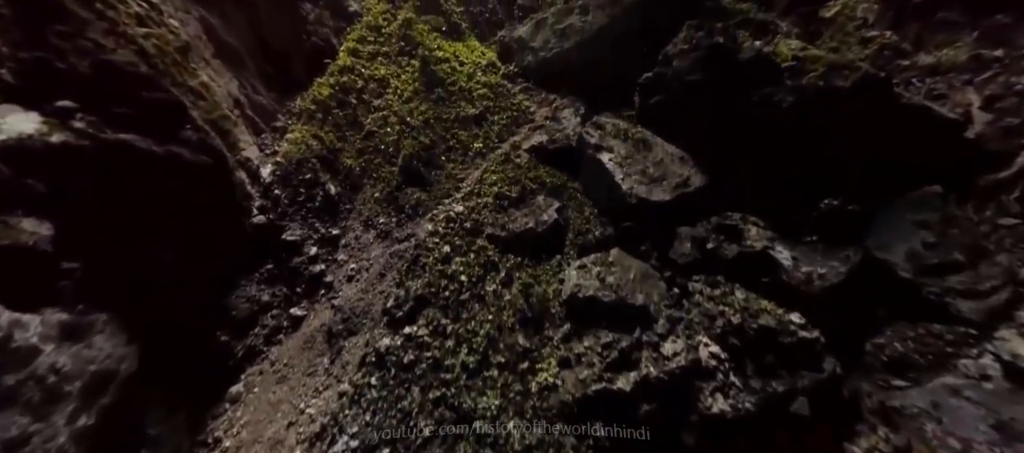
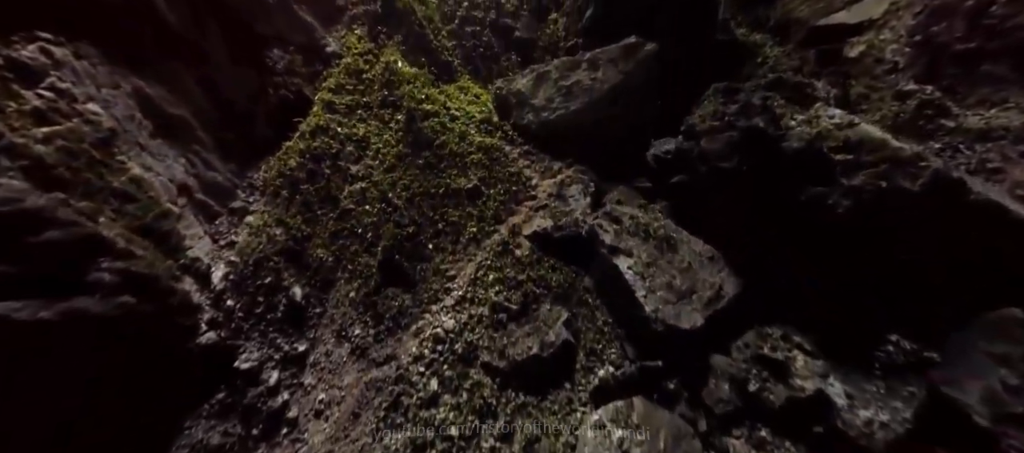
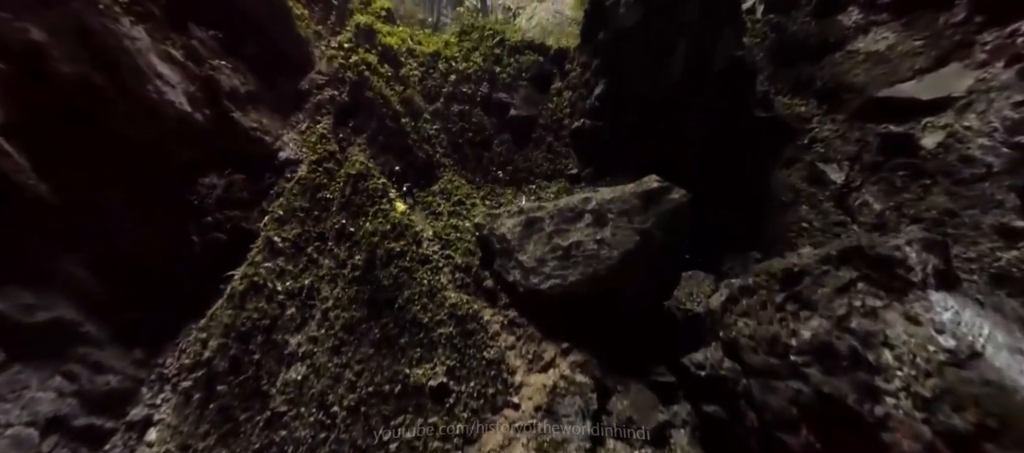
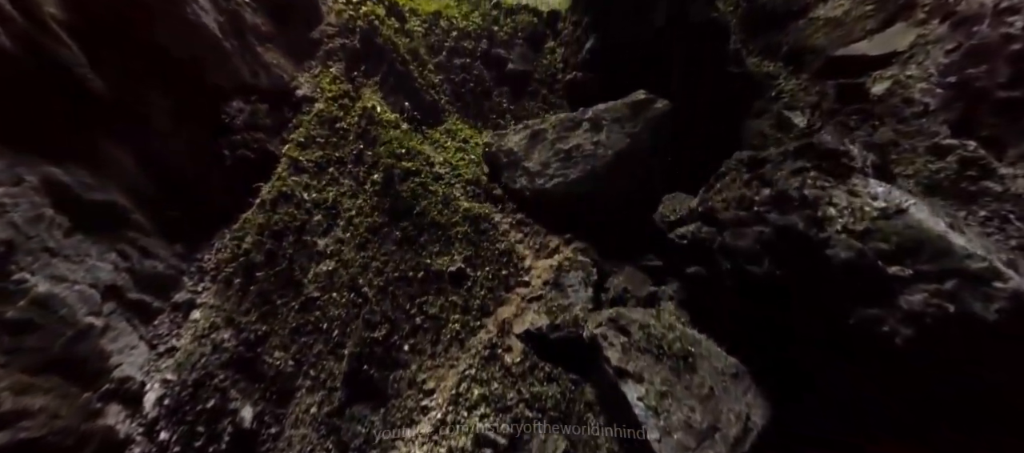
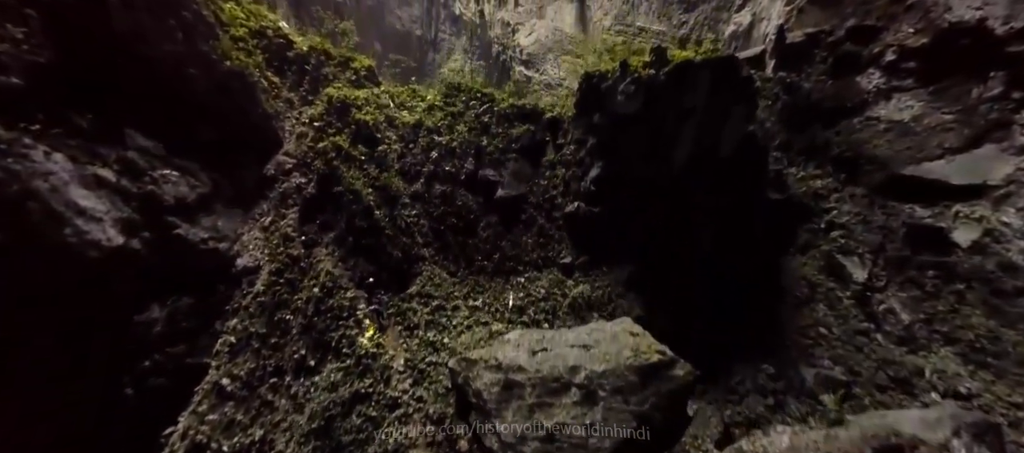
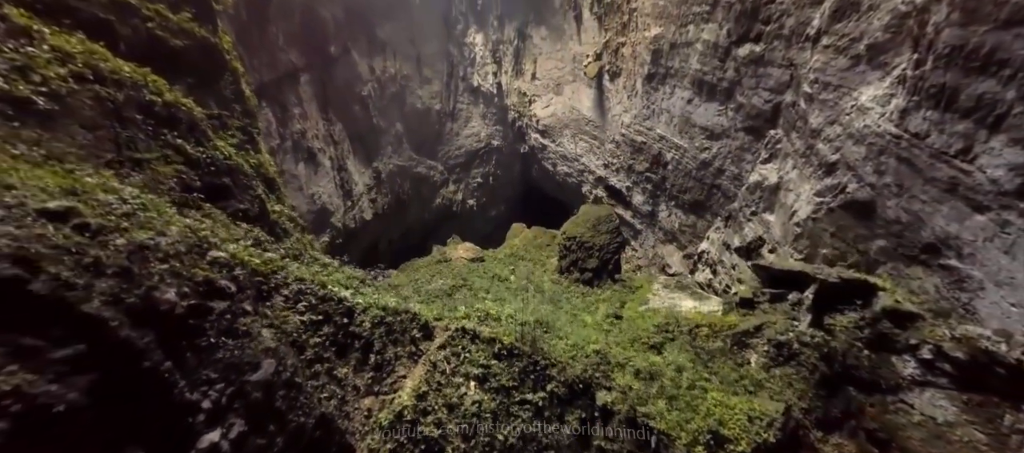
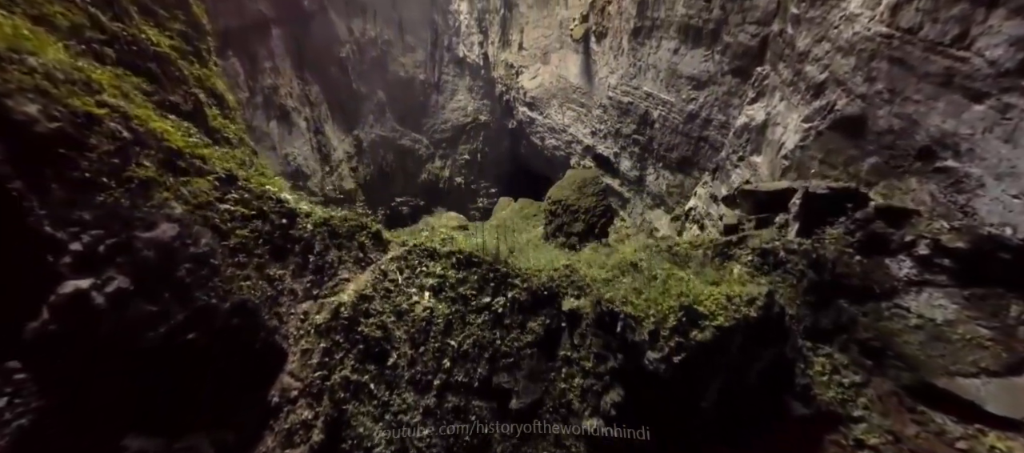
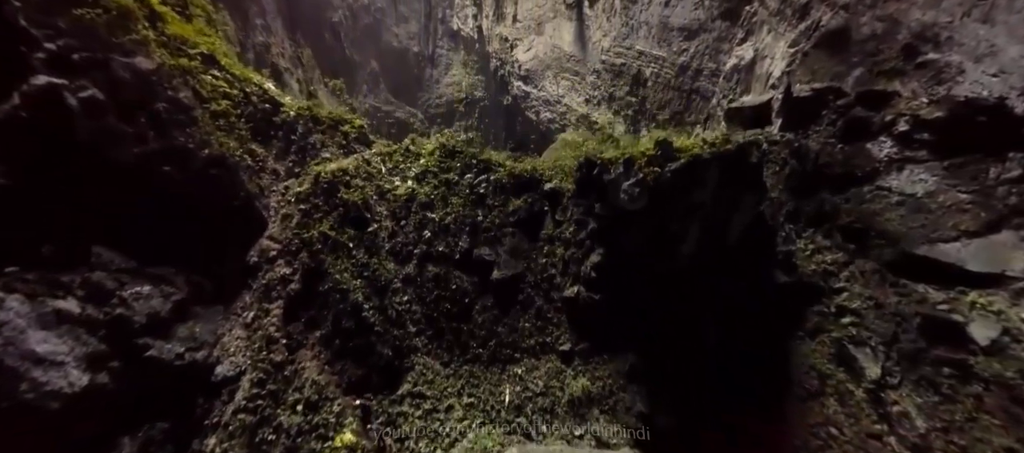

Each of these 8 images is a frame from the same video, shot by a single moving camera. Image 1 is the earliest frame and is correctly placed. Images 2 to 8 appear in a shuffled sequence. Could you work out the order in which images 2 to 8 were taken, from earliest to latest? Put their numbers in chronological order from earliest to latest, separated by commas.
2, 4, 3, 5, 8, 7, 6
